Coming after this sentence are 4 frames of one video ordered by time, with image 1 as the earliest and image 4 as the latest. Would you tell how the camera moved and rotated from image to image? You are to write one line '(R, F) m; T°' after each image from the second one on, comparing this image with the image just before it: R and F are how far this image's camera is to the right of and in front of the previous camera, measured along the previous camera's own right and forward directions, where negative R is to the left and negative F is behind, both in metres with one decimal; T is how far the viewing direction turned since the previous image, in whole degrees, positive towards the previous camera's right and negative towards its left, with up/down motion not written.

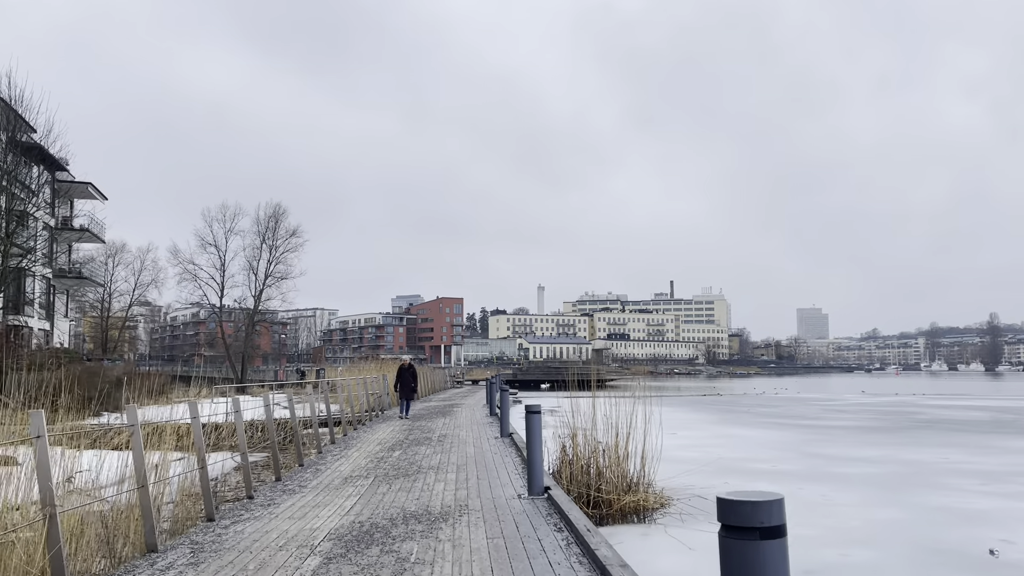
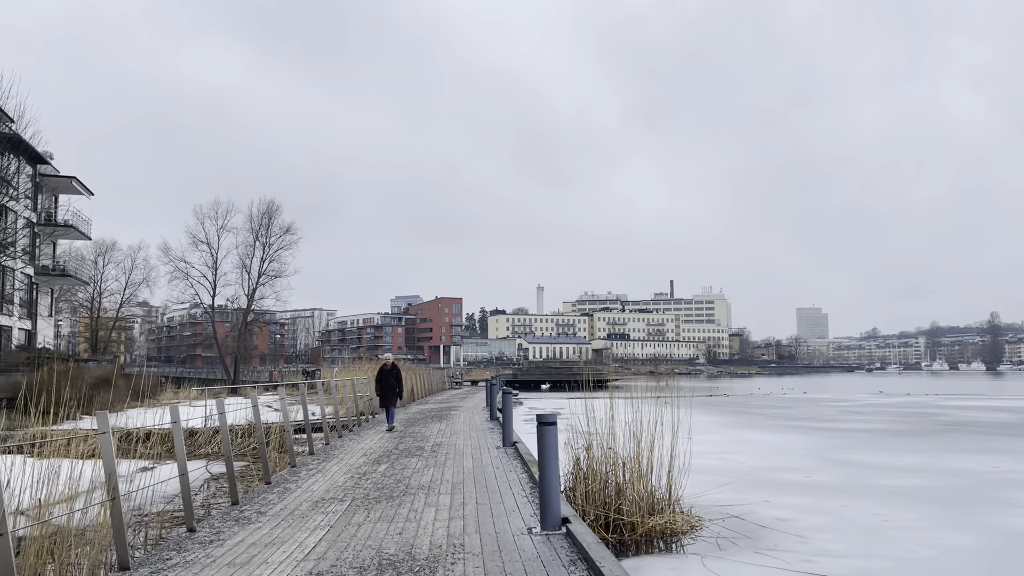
(-0.1, +1.3) m; 0°
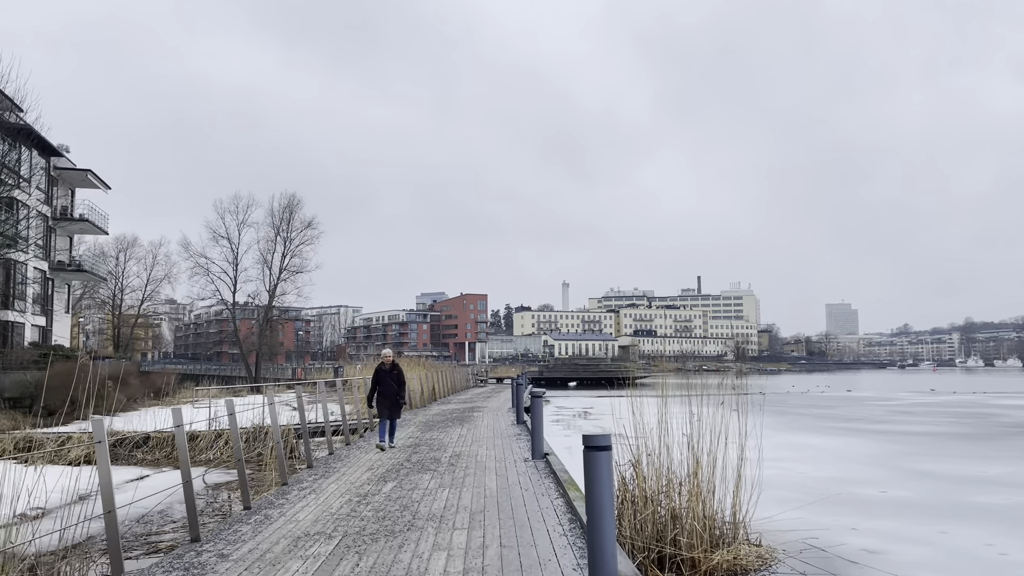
(-0.1, +1.4) m; -2°
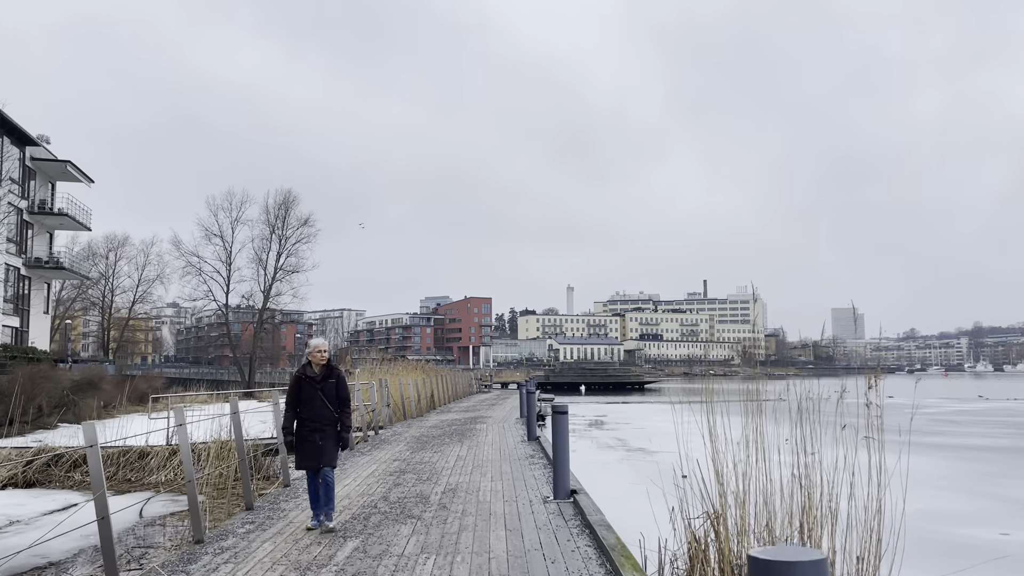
(-0.1, +2.2) m; 0°
